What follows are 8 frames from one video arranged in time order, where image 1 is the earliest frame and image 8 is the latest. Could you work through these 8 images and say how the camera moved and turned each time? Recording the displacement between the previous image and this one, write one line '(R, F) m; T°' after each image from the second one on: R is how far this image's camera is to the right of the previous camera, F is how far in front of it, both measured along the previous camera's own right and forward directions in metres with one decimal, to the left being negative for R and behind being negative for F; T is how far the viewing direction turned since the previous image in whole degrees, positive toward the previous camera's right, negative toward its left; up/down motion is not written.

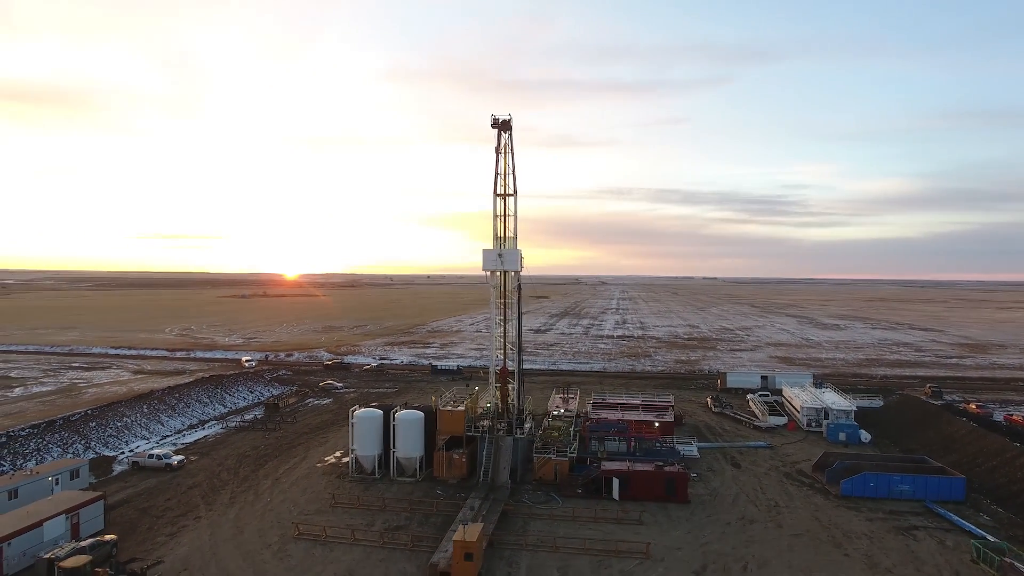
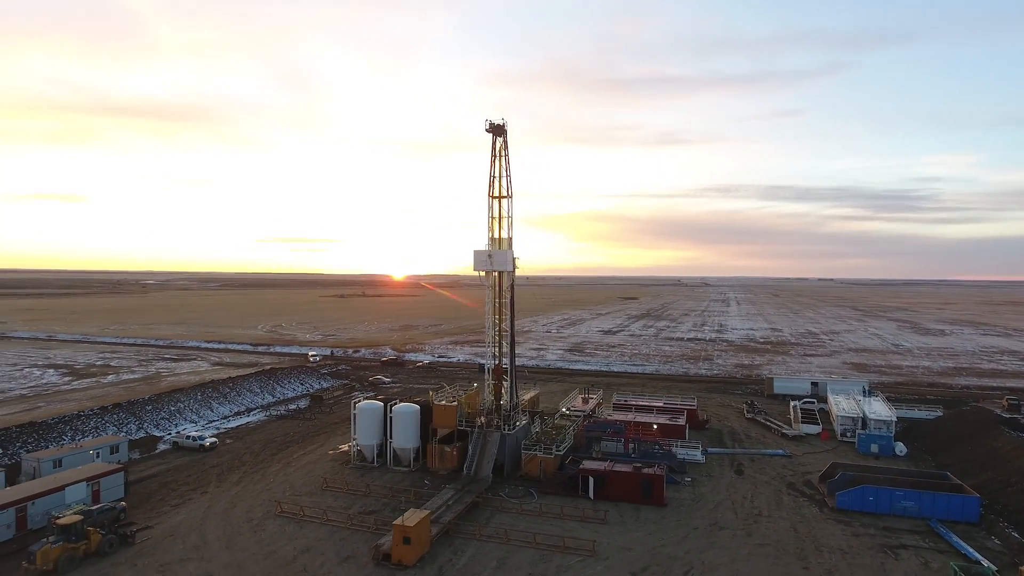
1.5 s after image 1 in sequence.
(+3.9, -0.3) m; -9°
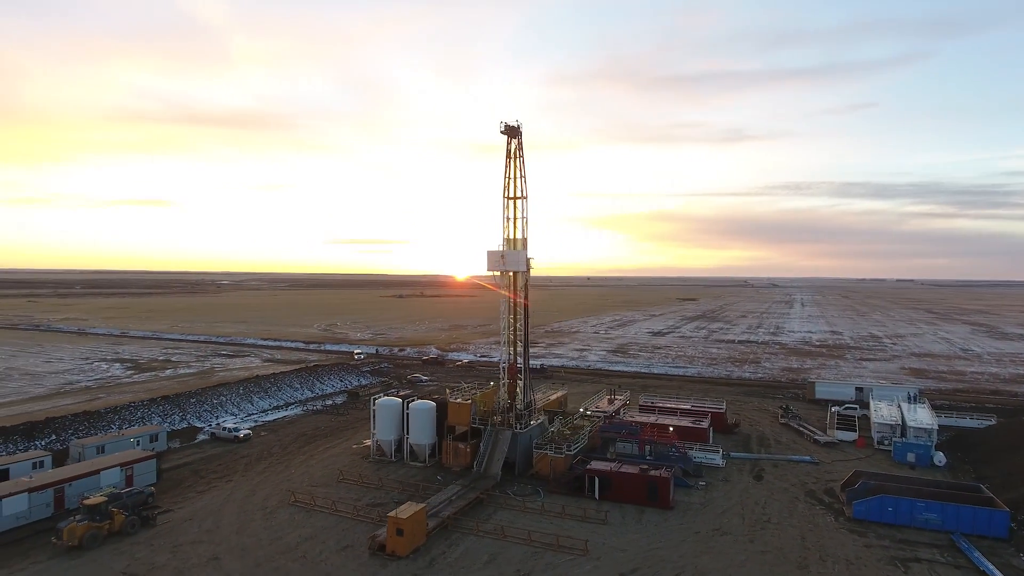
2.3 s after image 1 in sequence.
(+1.8, -0.1) m; -6°
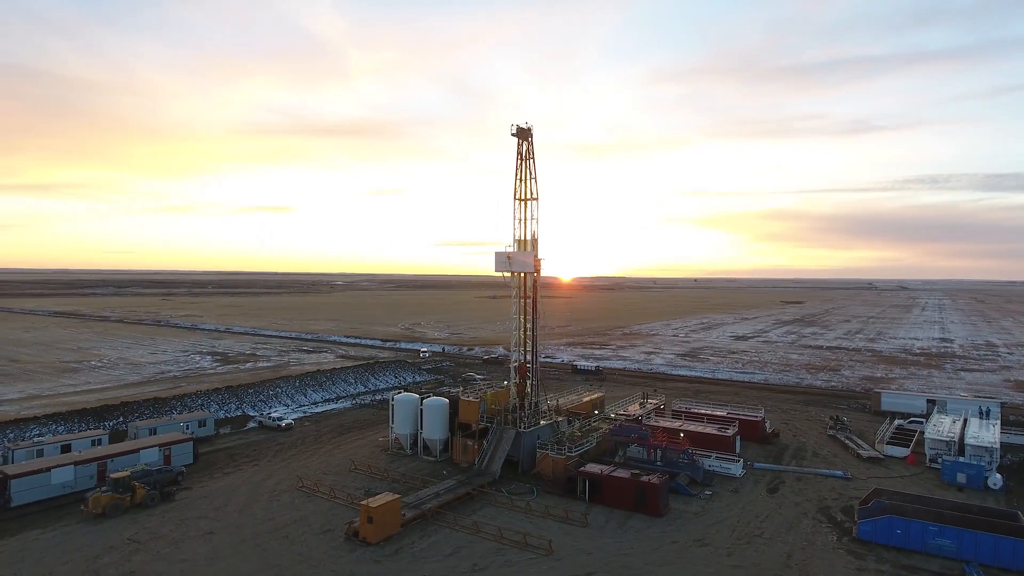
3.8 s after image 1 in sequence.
(+3.6, 0.0) m; -10°
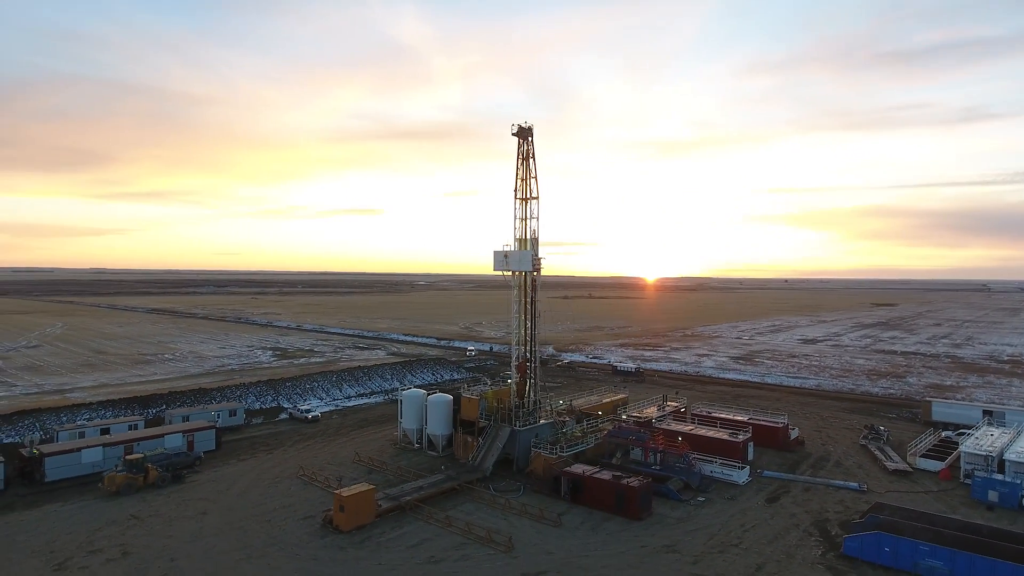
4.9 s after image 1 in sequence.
(+3.1, +0.1) m; -8°
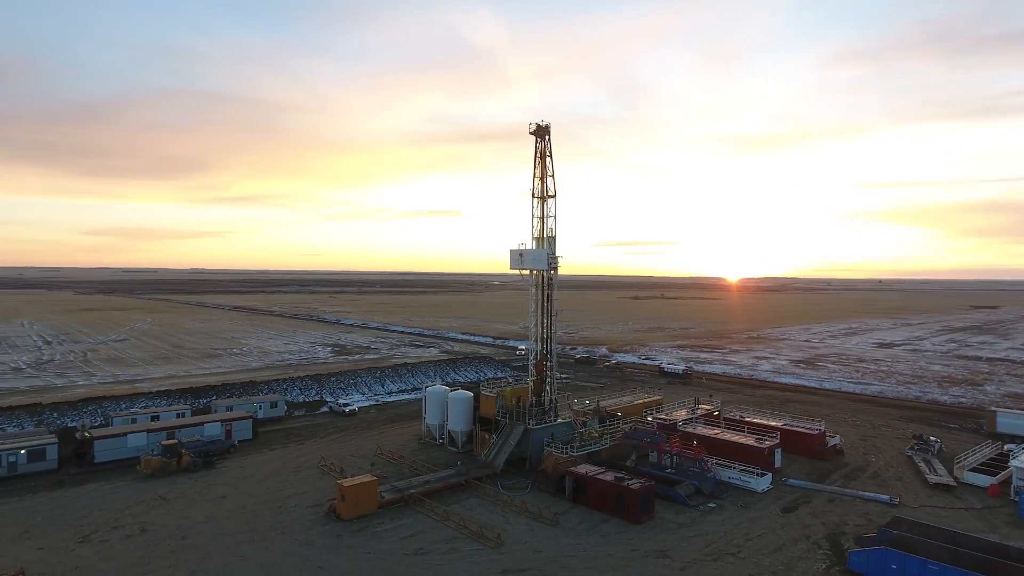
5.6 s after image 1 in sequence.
(+2.2, +0.1) m; -7°
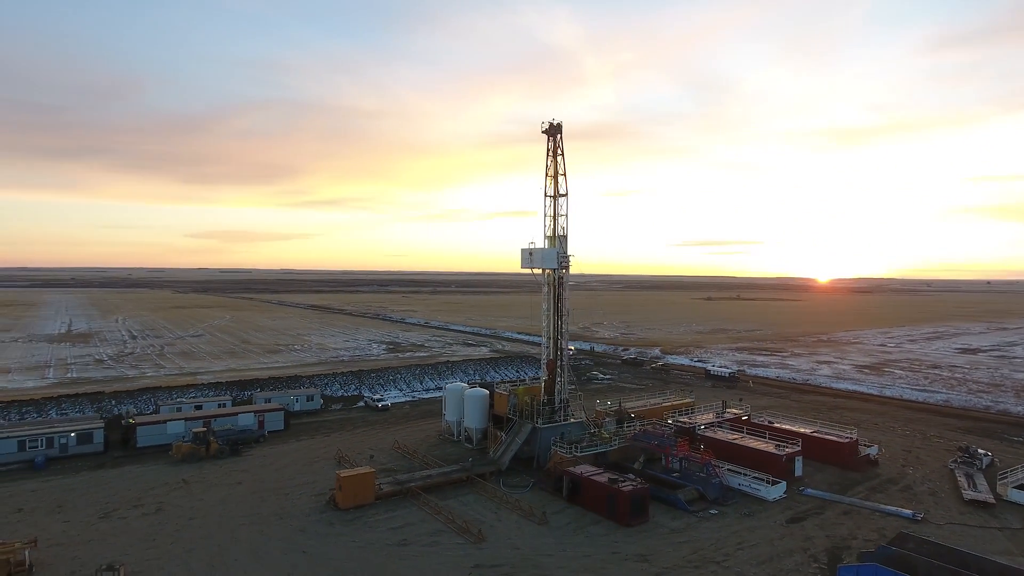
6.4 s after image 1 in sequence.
(+2.5, +0.1) m; -7°
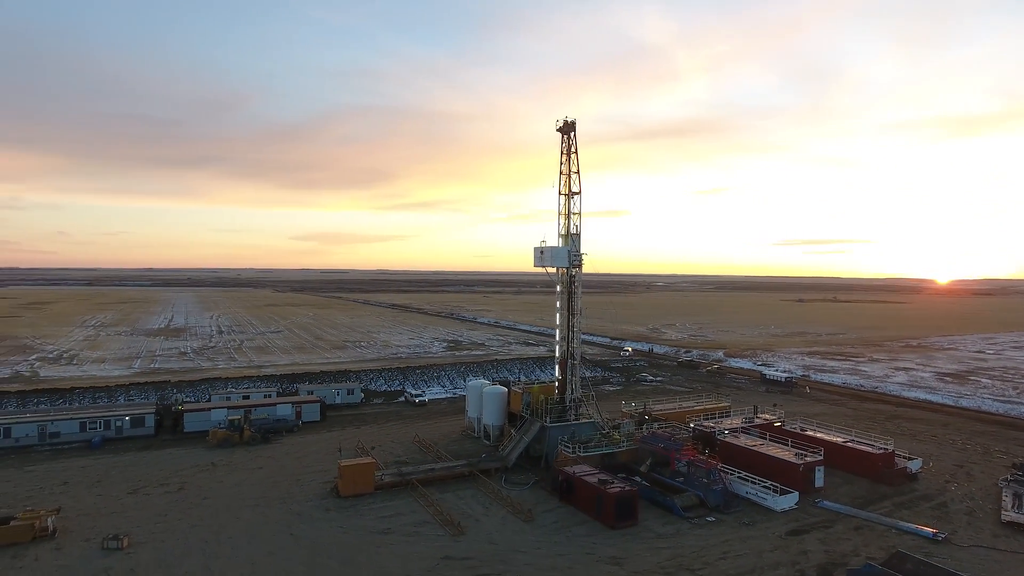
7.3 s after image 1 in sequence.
(+2.9, +0.1) m; -8°
